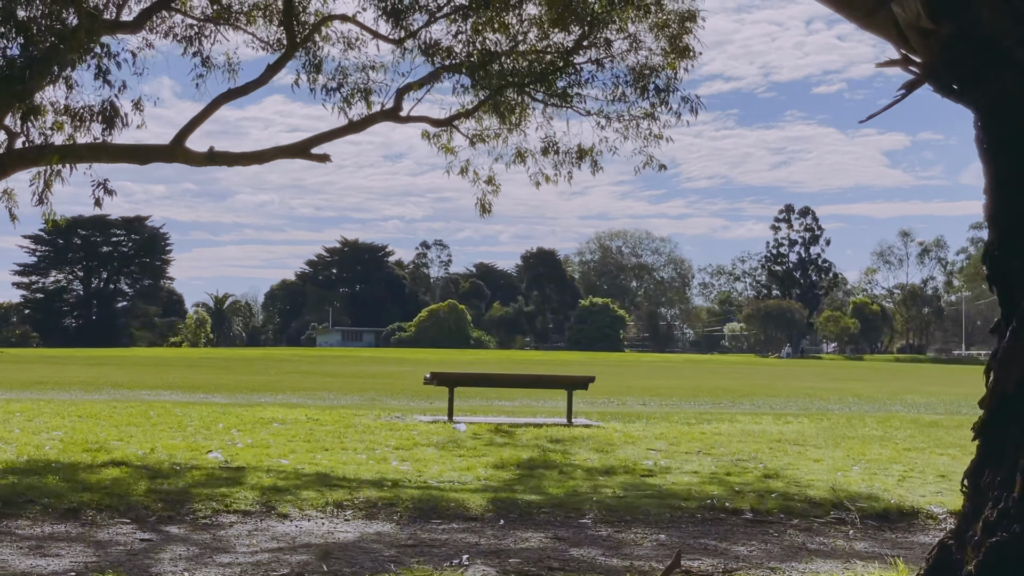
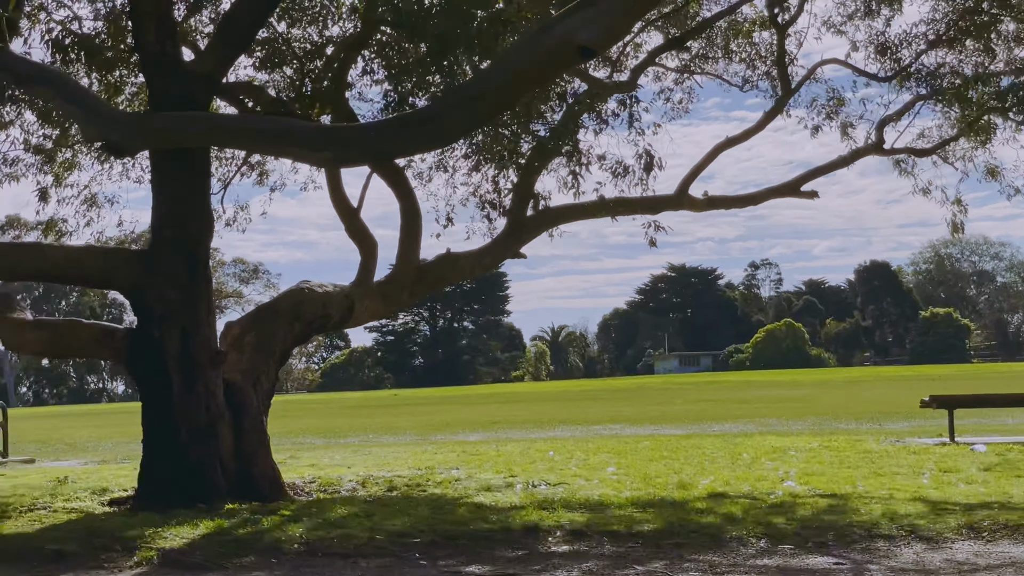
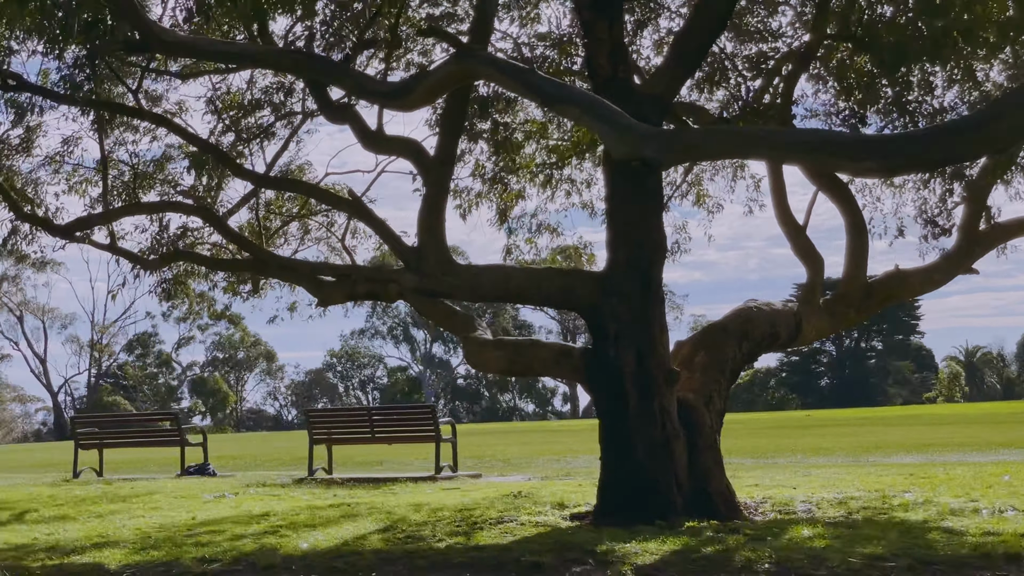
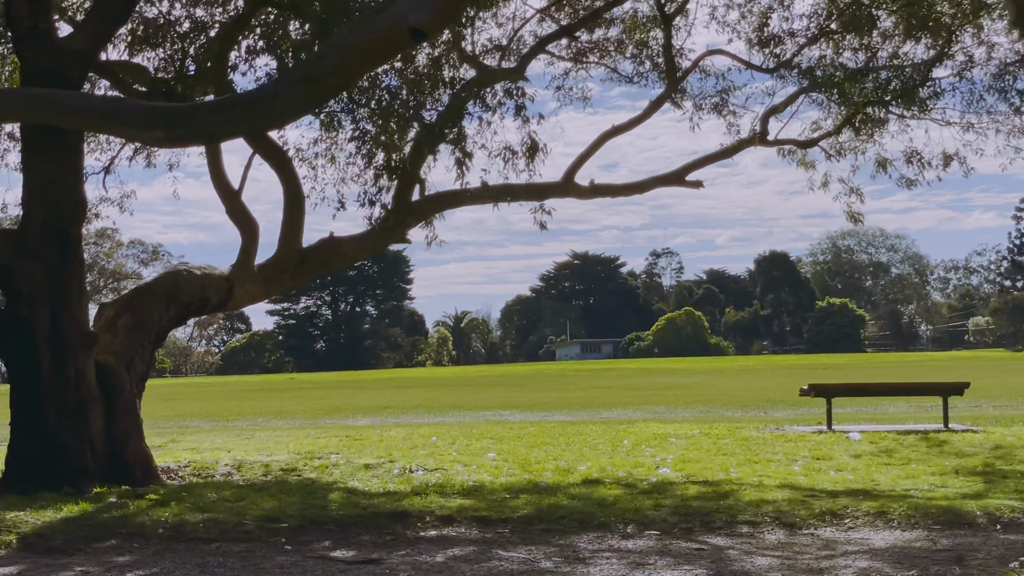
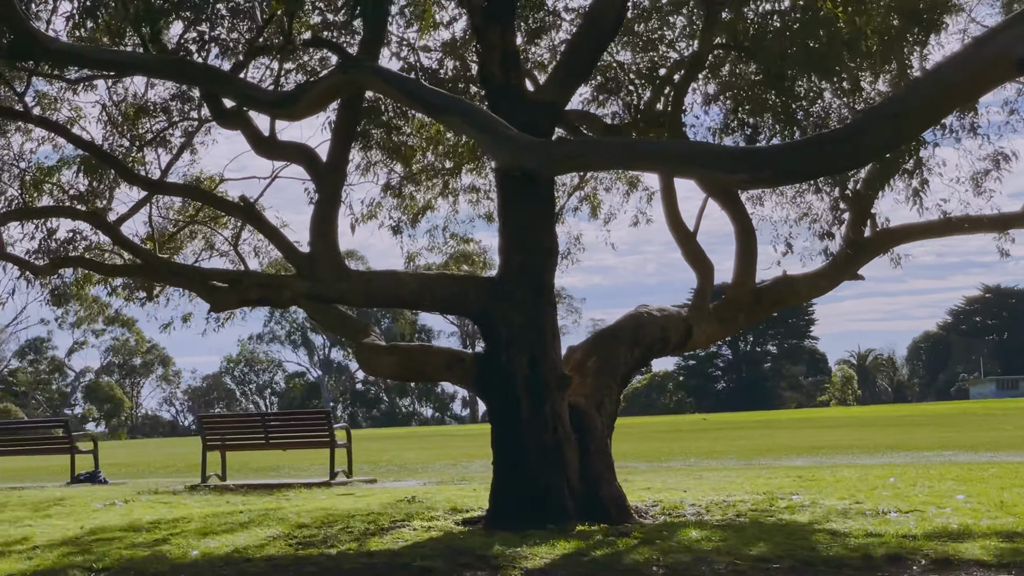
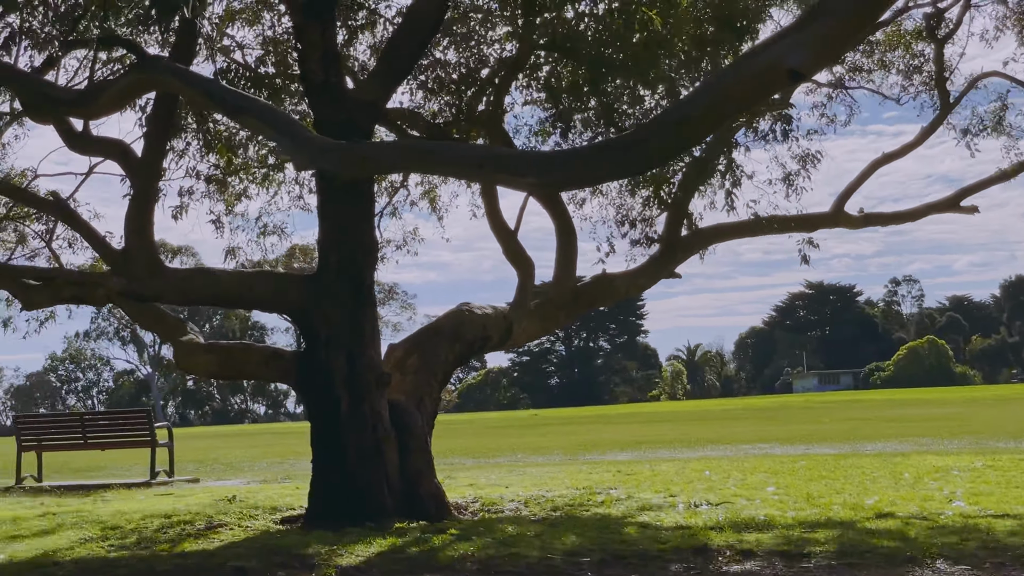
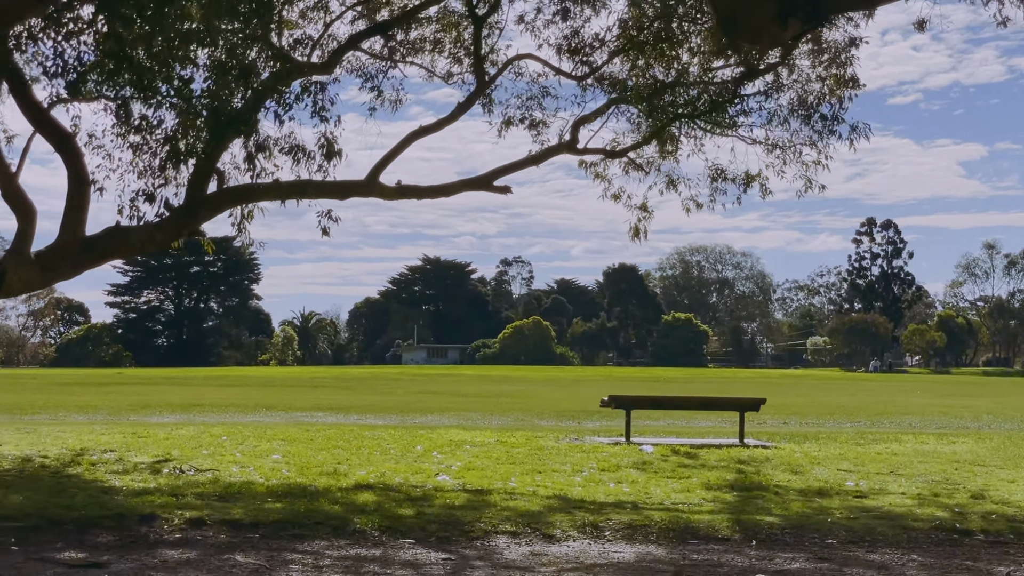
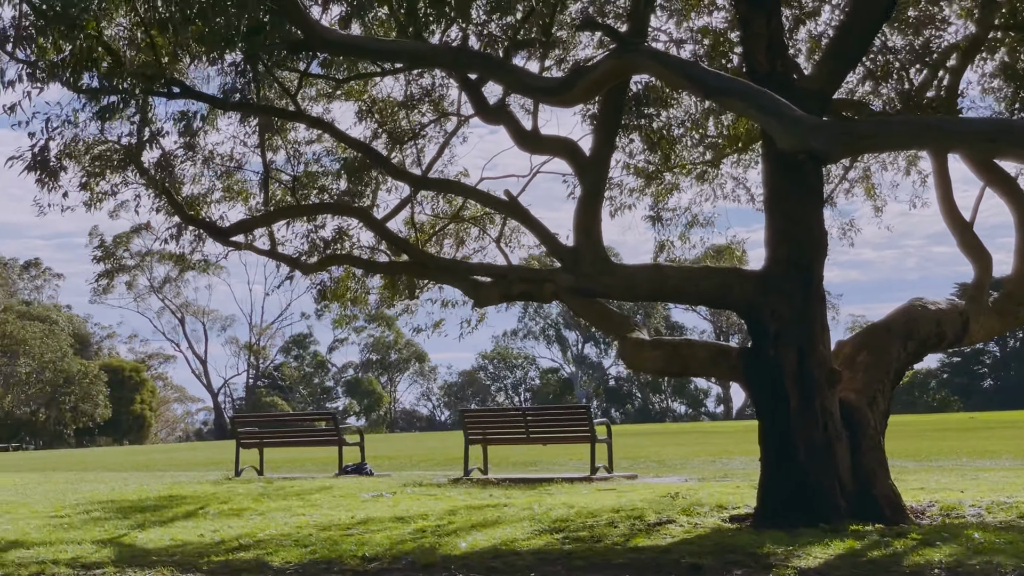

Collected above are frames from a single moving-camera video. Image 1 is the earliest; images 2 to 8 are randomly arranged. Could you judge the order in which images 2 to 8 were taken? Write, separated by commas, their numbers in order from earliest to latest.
7, 4, 2, 6, 5, 3, 8
